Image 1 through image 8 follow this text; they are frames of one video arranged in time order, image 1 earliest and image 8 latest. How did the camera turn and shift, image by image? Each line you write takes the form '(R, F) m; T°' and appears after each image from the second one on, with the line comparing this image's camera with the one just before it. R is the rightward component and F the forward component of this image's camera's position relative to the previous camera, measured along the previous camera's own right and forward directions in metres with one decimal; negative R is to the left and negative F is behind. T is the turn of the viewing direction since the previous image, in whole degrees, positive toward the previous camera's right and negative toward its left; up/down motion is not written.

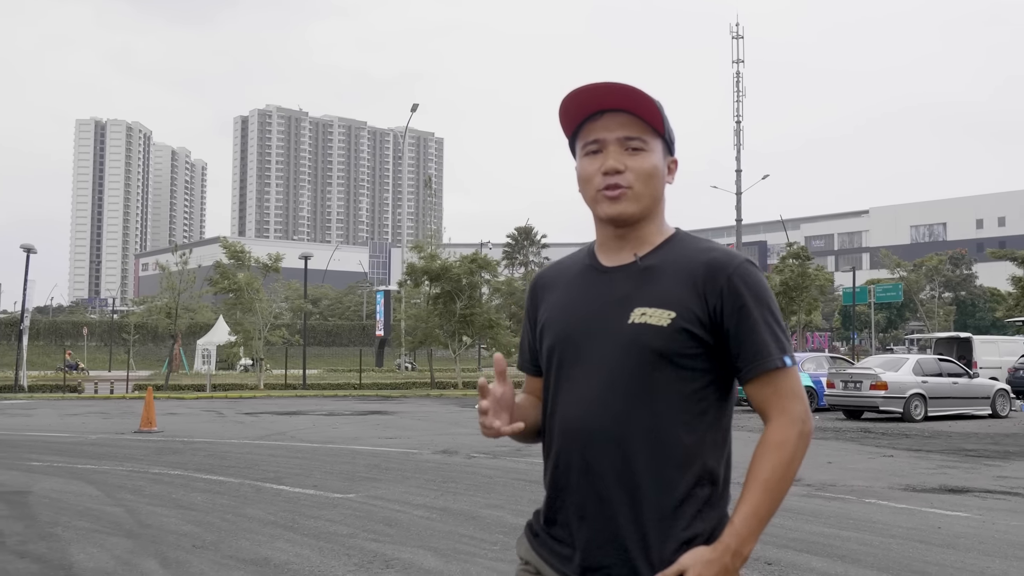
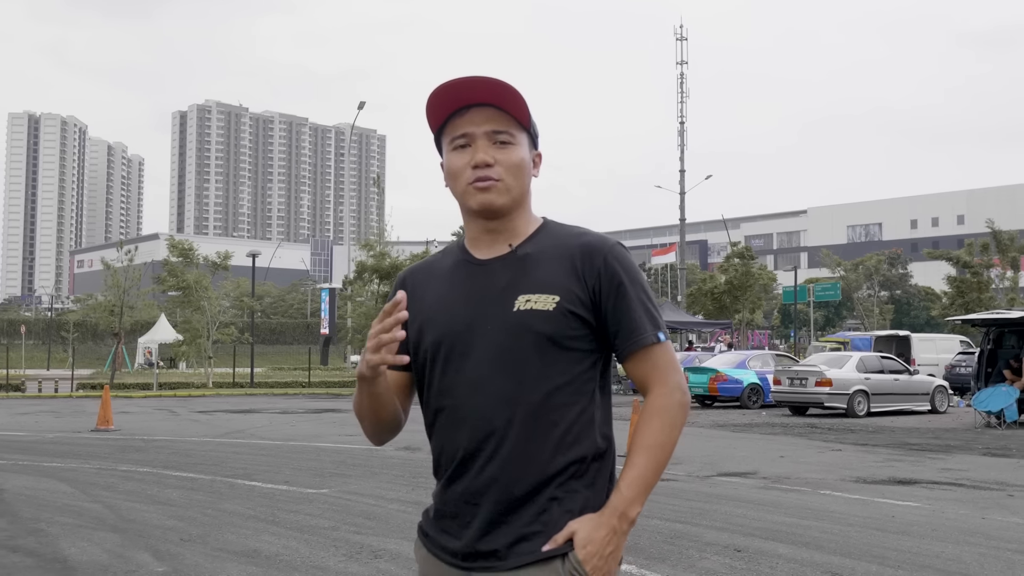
(-0.3, -0.3) m; +3°
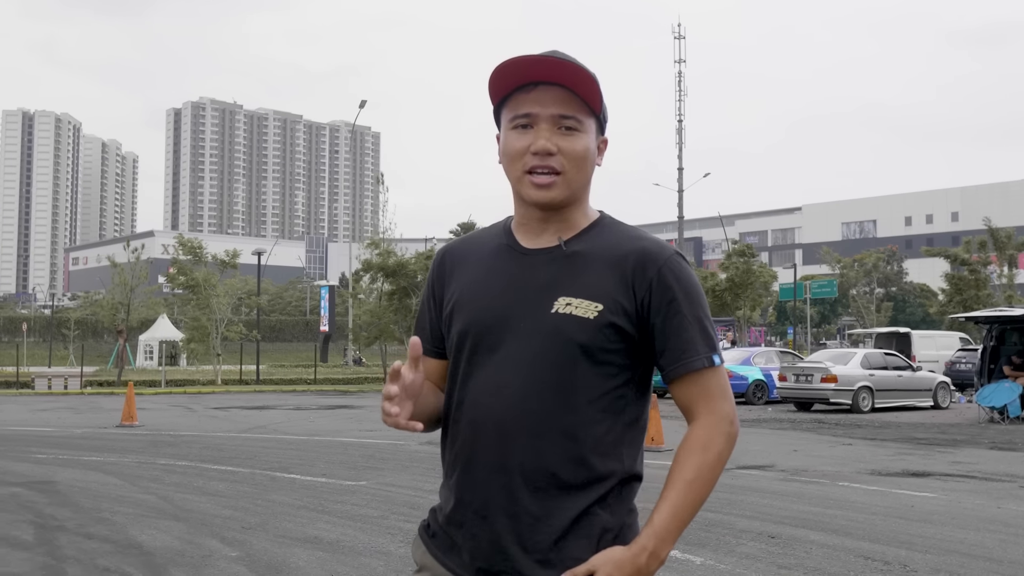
(-0.4, -0.3) m; 0°
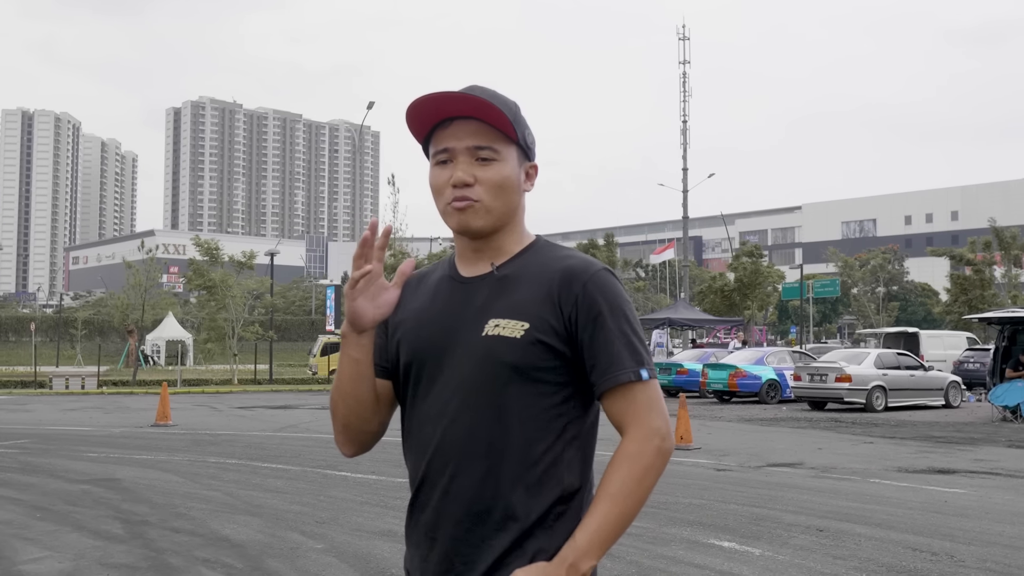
(-0.5, -0.4) m; 0°
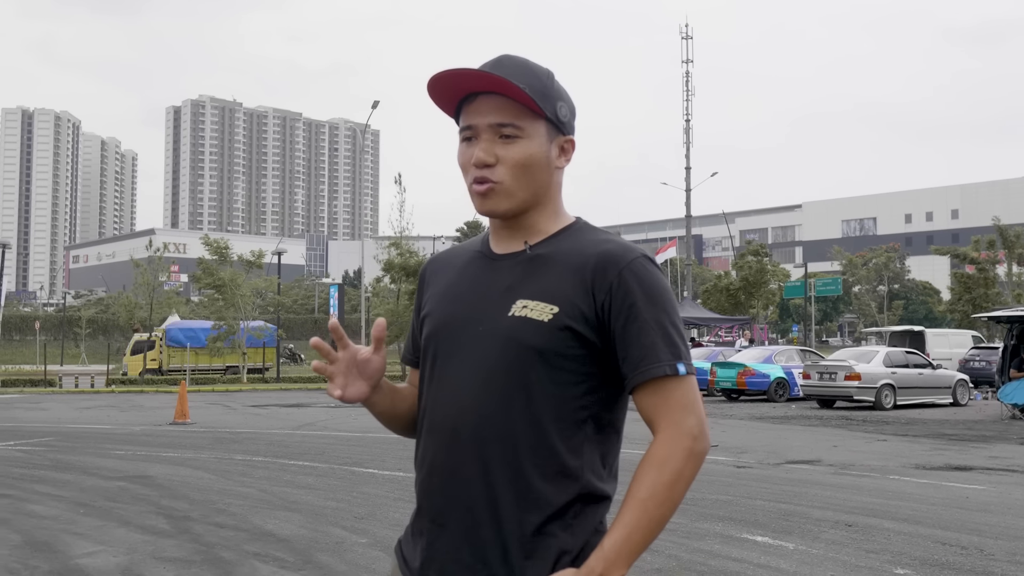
(-0.3, -0.1) m; 0°
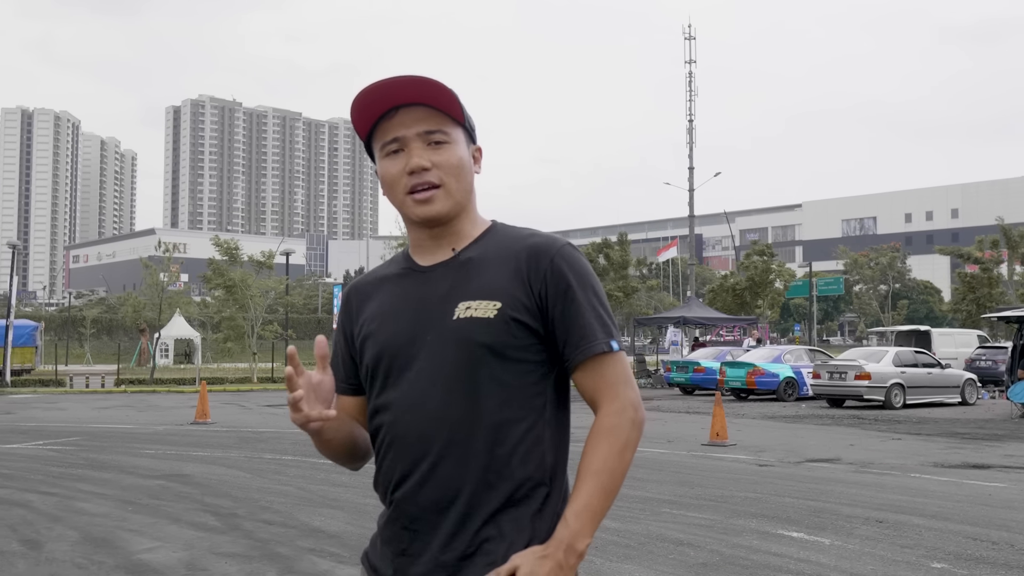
(-0.3, -0.2) m; 0°
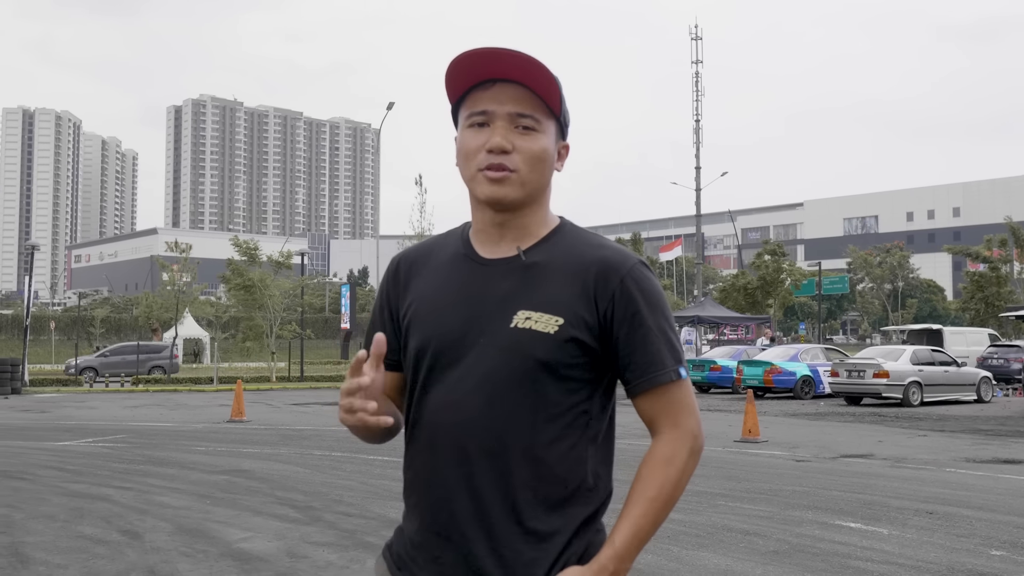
(-0.5, -0.3) m; 0°
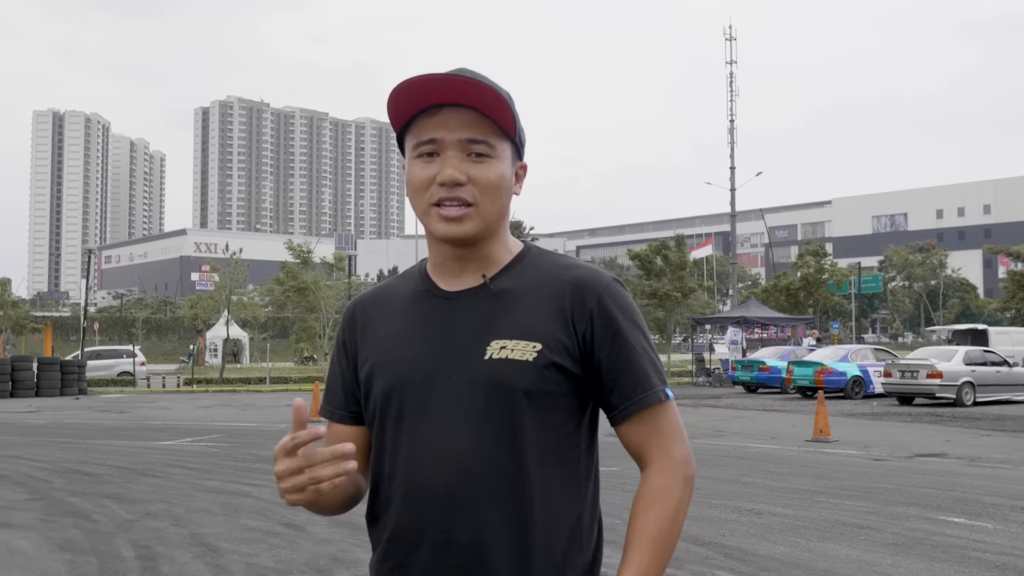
(-0.8, -0.5) m; -1°
